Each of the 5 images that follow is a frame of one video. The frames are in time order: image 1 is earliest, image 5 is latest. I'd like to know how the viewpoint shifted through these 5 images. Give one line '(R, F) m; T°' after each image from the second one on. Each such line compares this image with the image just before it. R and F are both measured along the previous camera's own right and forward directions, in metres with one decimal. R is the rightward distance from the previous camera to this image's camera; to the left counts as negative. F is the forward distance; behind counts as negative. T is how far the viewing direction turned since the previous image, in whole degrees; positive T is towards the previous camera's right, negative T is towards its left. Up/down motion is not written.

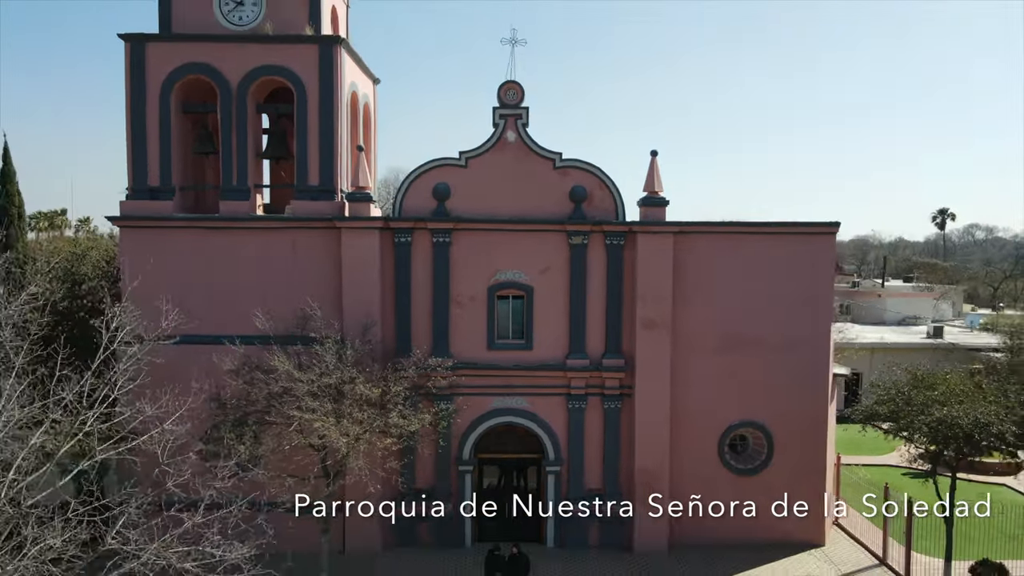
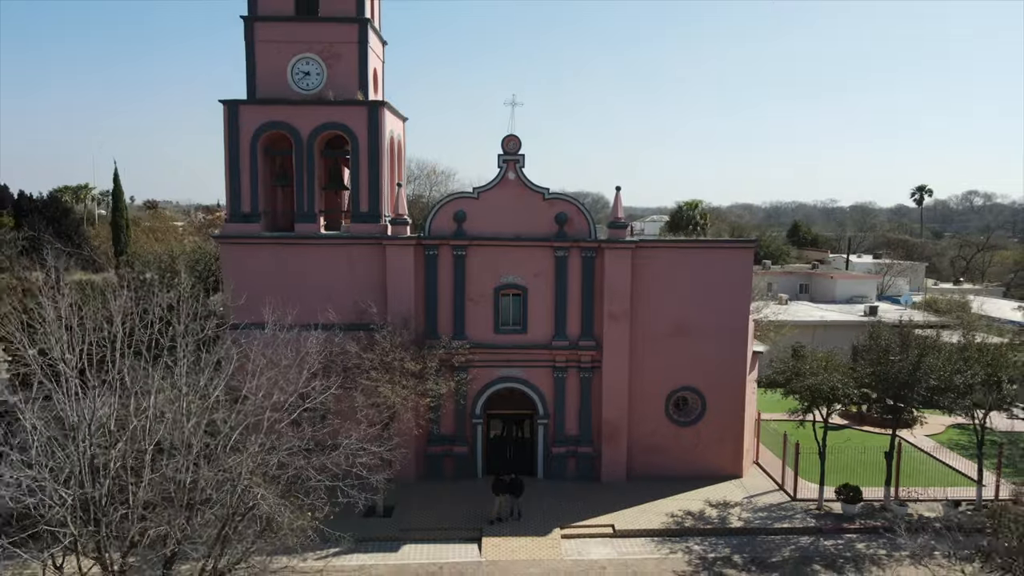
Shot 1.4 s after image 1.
(0.0, -4.3) m; 0°
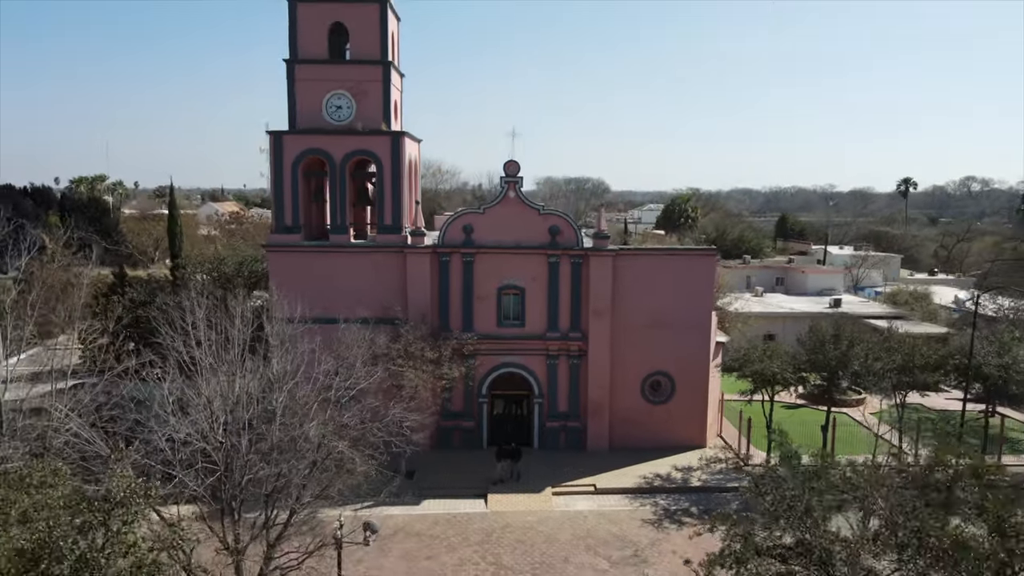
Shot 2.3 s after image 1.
(0.0, -3.2) m; 0°
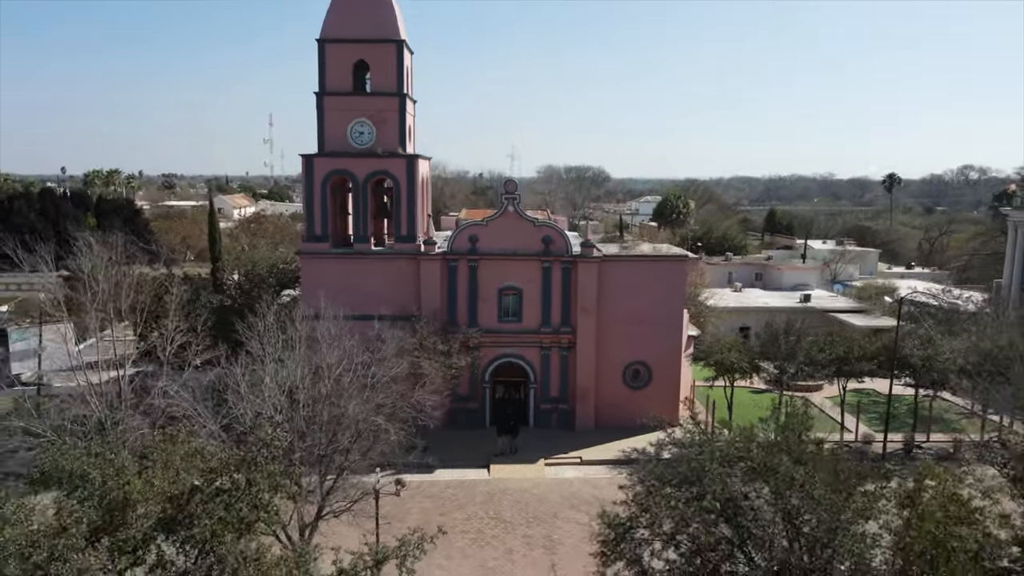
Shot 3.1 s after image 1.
(+0.1, -3.2) m; 0°
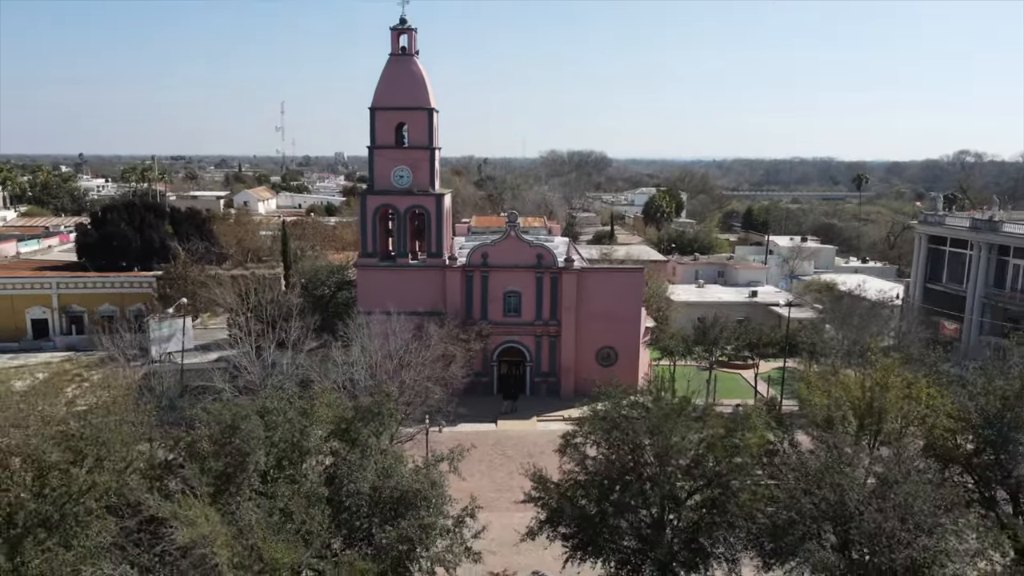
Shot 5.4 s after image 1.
(+0.1, -8.0) m; 0°
